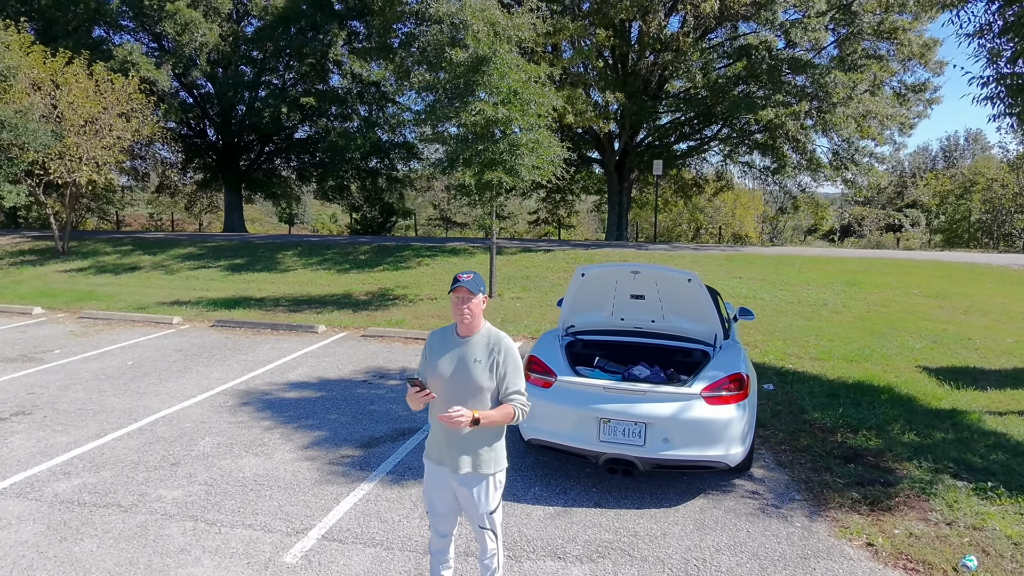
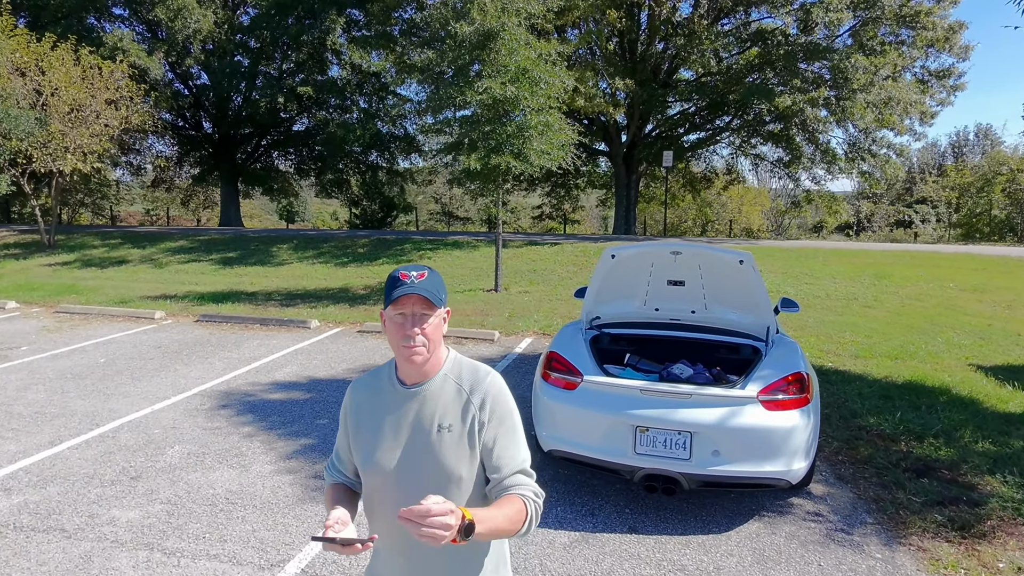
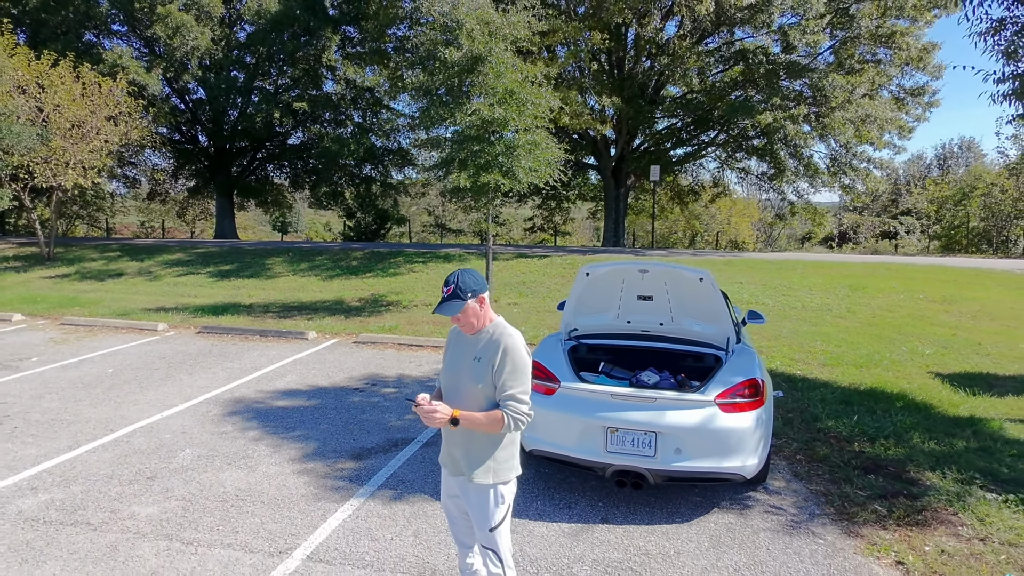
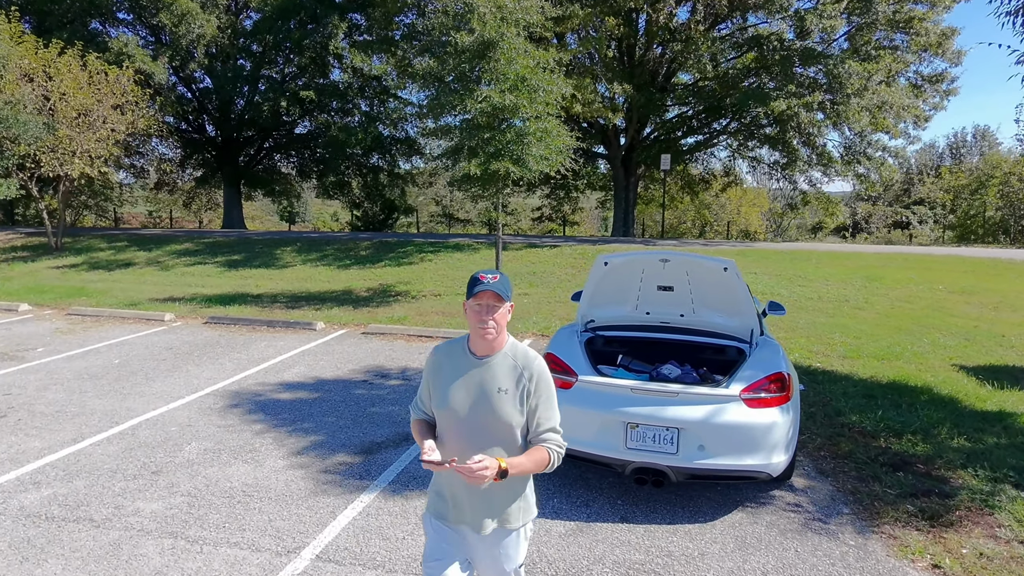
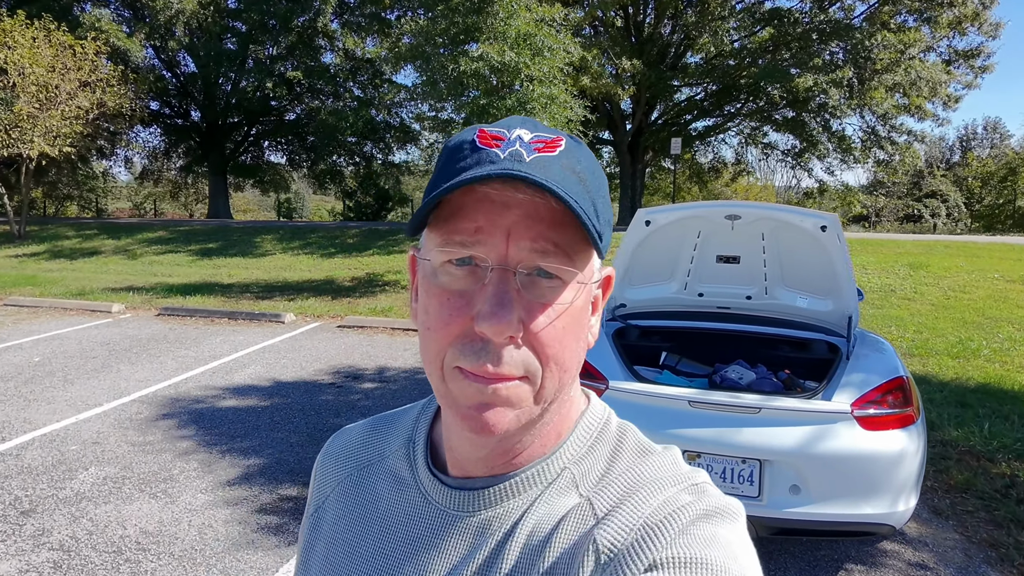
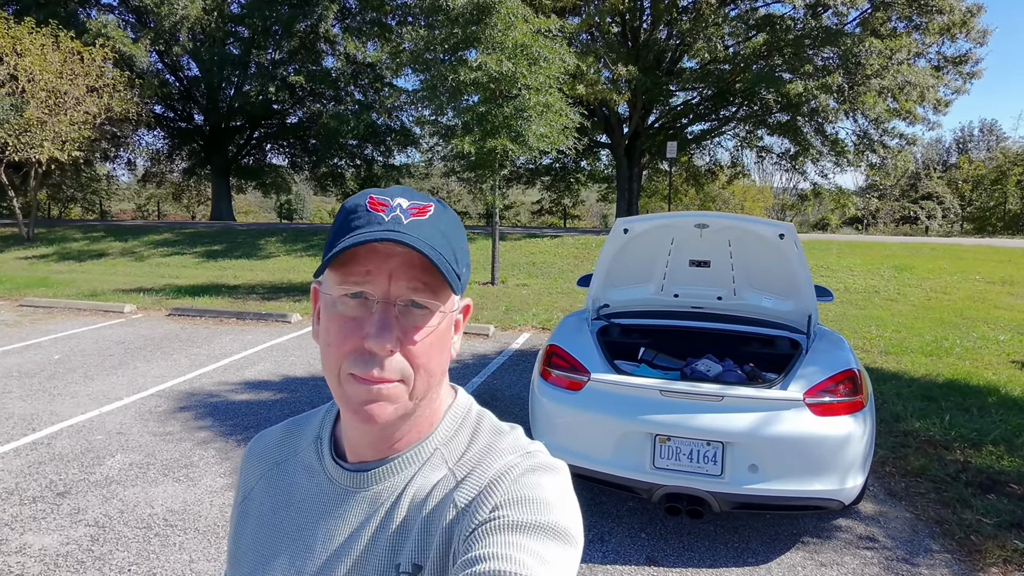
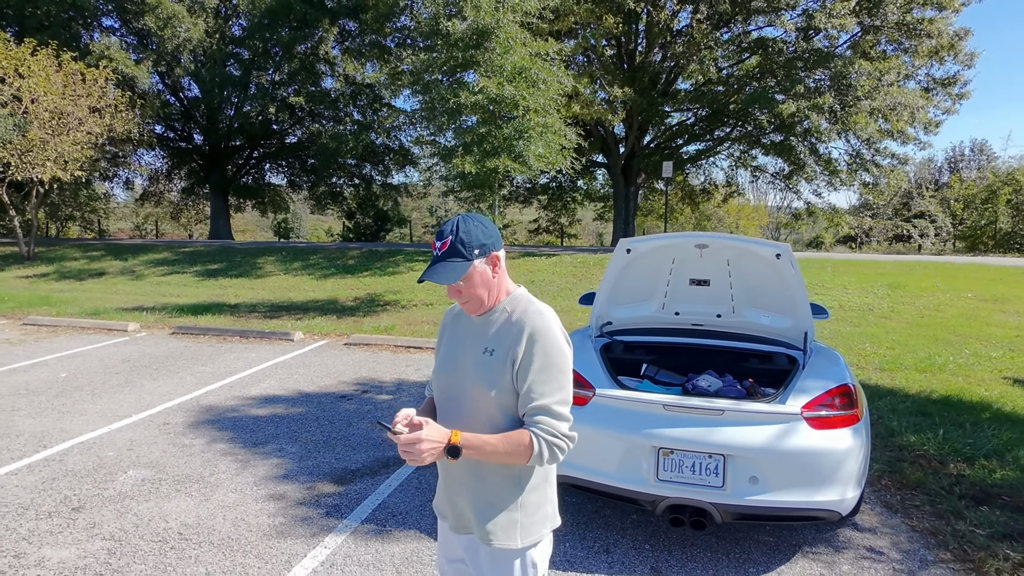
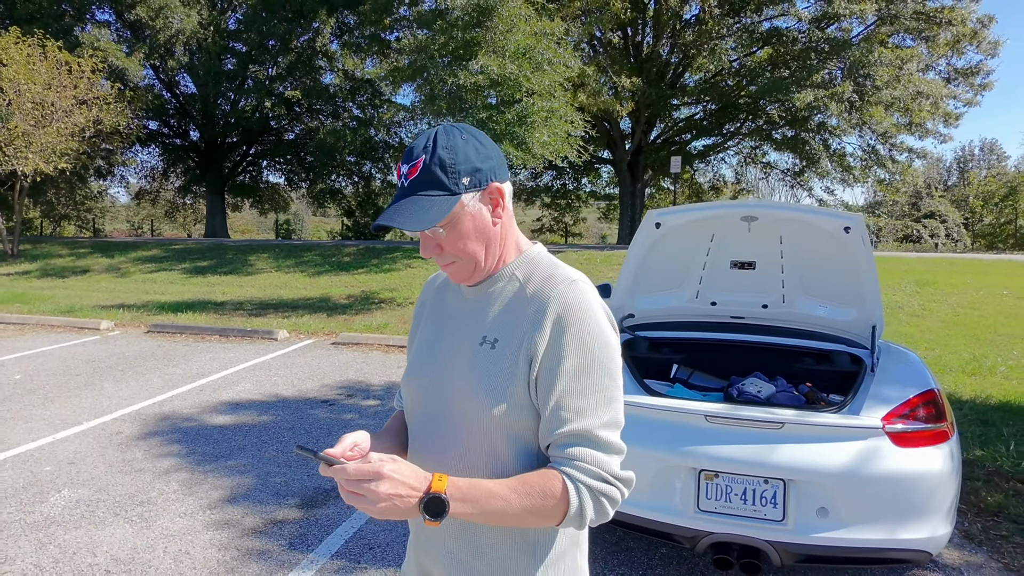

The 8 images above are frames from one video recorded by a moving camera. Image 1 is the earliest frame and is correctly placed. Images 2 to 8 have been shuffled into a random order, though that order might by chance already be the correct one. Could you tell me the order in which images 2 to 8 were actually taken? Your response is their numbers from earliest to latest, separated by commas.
4, 2, 6, 5, 8, 7, 3
